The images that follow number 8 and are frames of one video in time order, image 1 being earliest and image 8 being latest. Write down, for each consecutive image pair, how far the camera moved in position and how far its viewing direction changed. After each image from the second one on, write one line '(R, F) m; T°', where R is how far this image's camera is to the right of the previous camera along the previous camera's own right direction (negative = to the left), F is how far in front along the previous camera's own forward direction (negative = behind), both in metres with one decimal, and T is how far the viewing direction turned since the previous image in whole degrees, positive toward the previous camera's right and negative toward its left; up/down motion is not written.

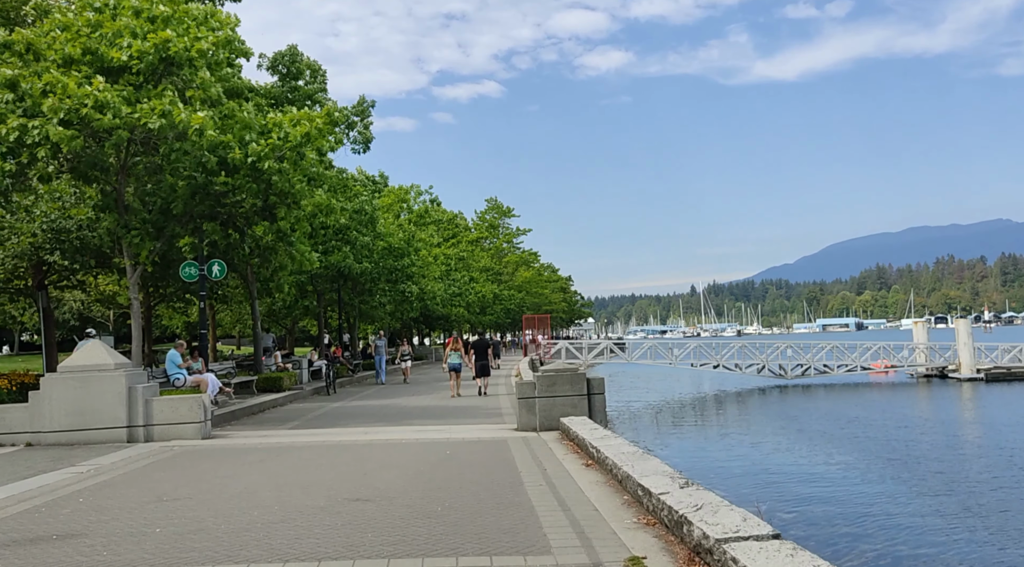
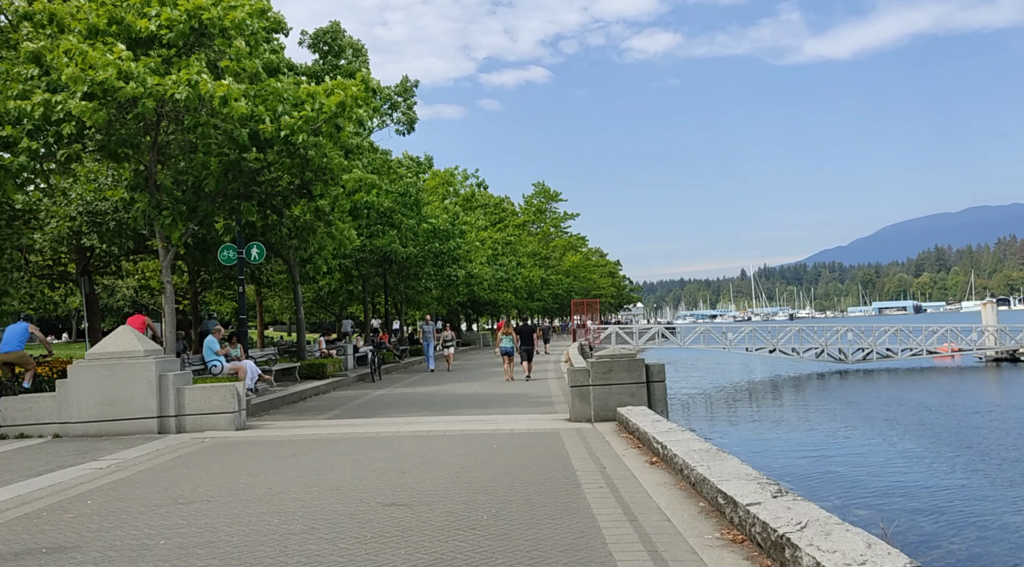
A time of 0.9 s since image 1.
(-0.1, +1.1) m; -3°
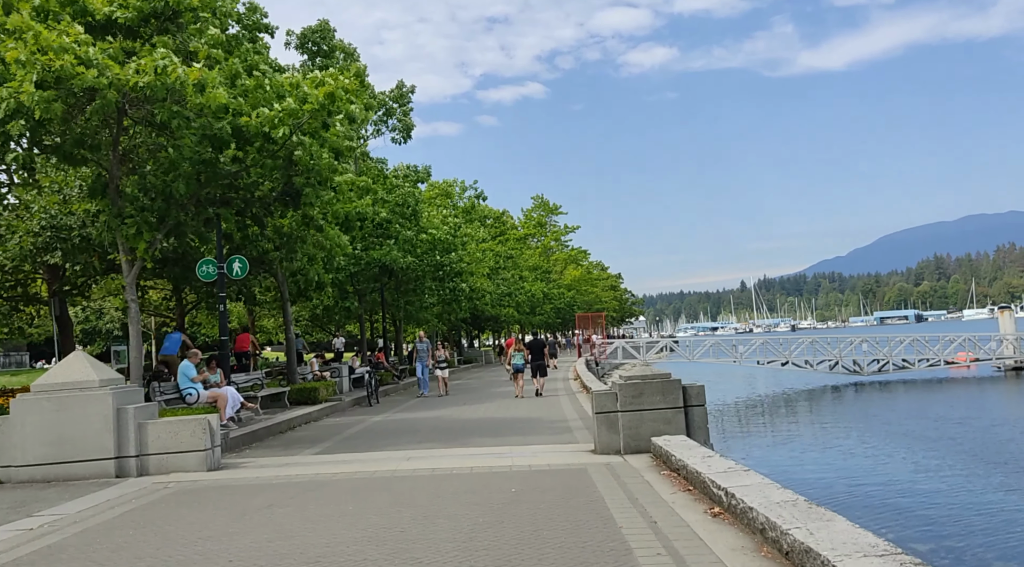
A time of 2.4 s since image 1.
(-0.2, +1.9) m; 0°
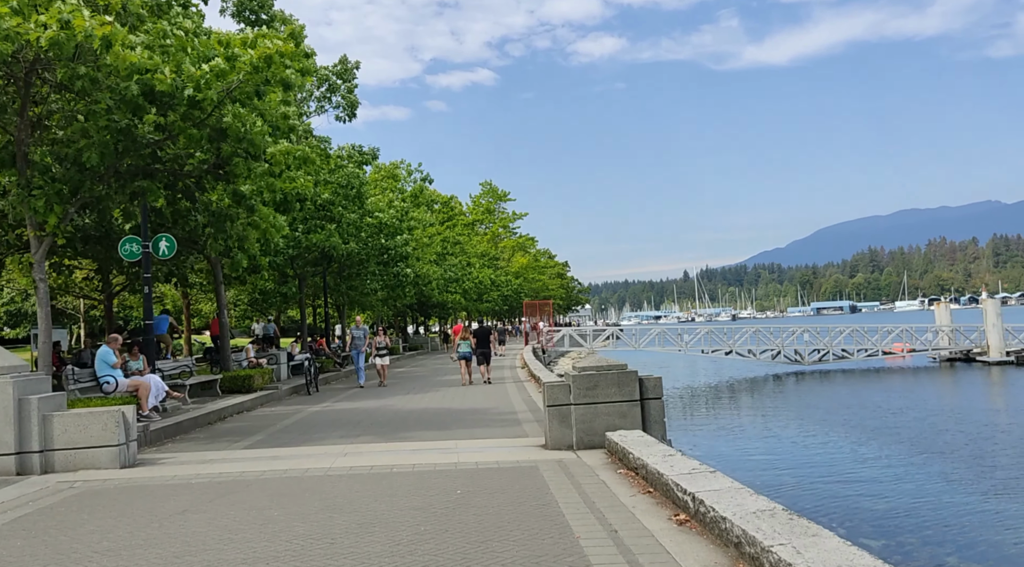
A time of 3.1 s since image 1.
(0.0, +0.8) m; +3°
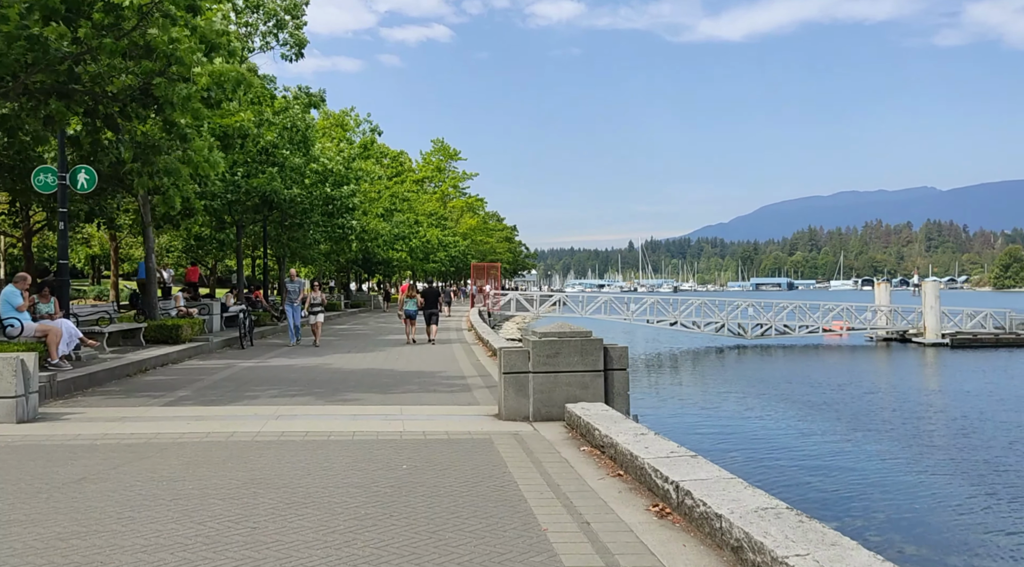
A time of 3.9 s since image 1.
(-0.1, +1.0) m; +4°
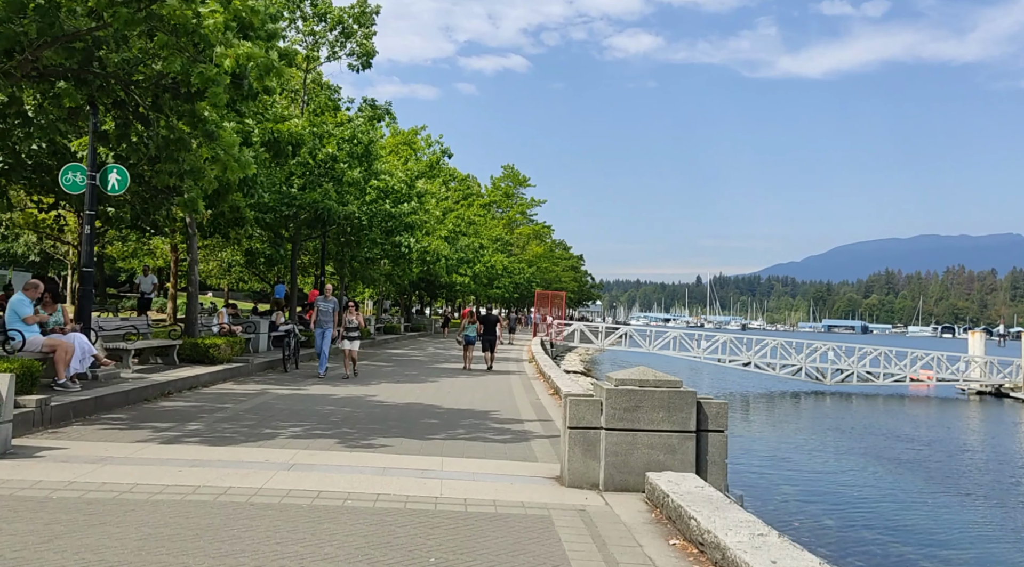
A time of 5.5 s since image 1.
(-0.1, +2.0) m; -4°
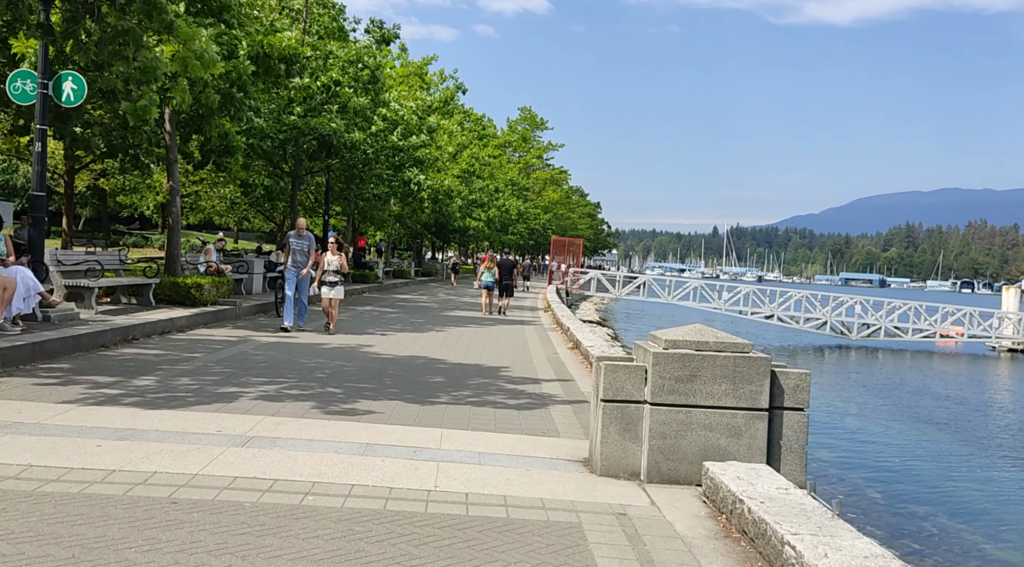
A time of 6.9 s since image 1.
(0.0, +1.9) m; -1°
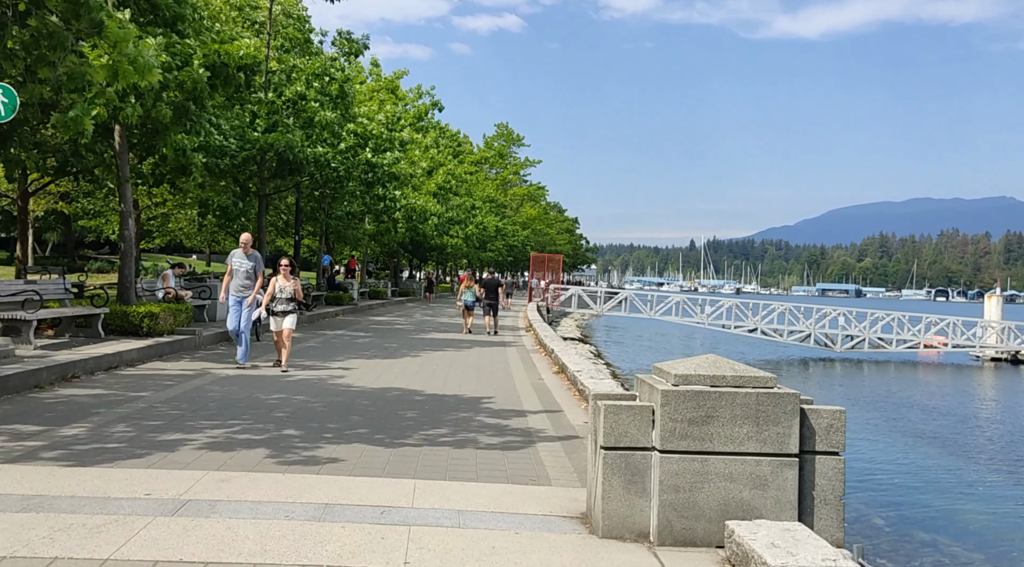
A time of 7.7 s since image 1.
(0.0, +1.0) m; +1°
